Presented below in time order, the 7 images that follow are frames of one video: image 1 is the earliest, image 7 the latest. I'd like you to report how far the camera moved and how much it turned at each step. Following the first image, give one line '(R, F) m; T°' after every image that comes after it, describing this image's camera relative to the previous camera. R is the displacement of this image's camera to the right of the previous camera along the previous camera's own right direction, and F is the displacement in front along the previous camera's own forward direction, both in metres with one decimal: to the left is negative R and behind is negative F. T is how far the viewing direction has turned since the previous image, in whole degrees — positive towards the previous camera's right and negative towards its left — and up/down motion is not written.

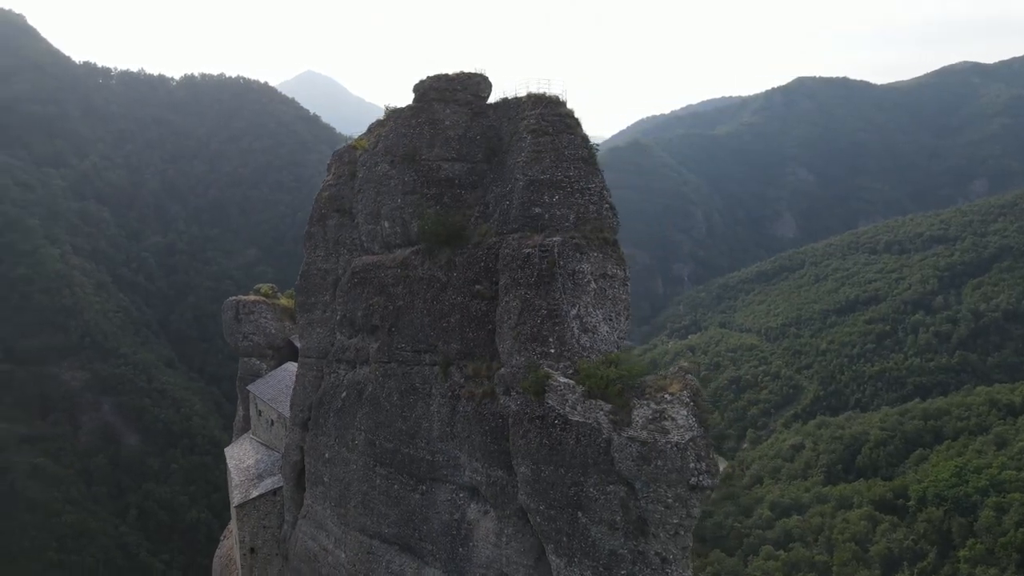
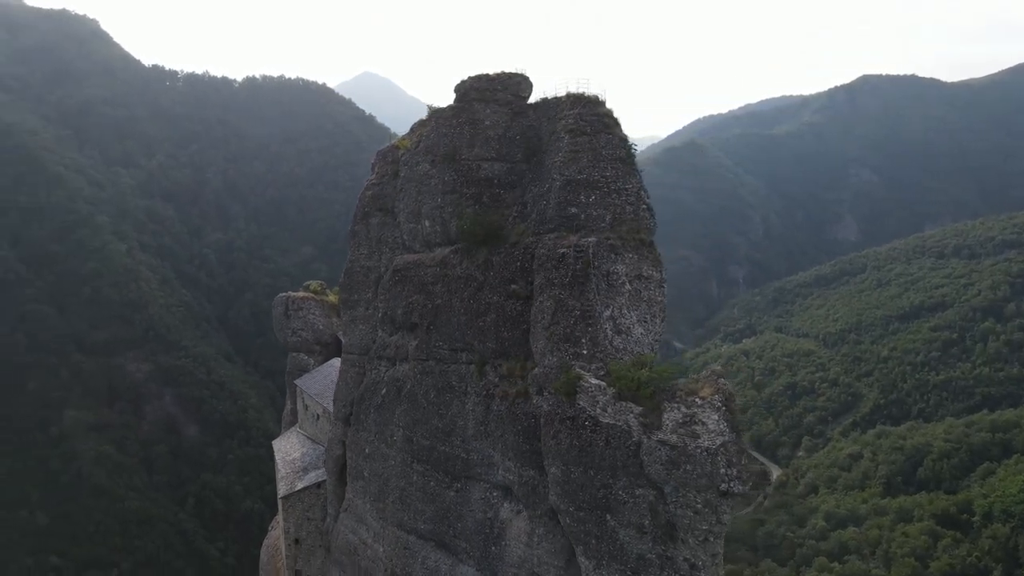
(+0.3, 0.0) m; -4°
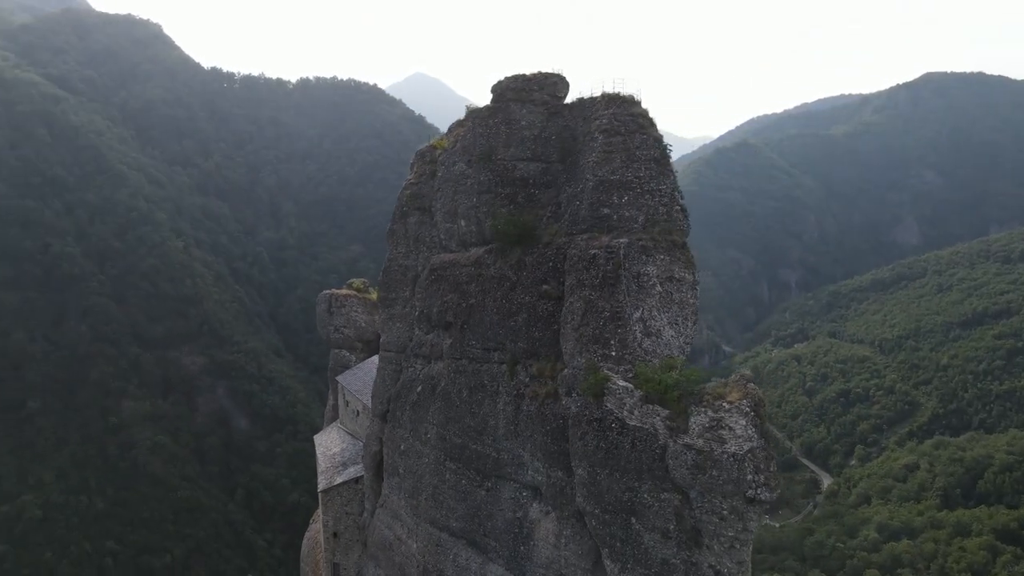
(+0.4, 0.0) m; -4°
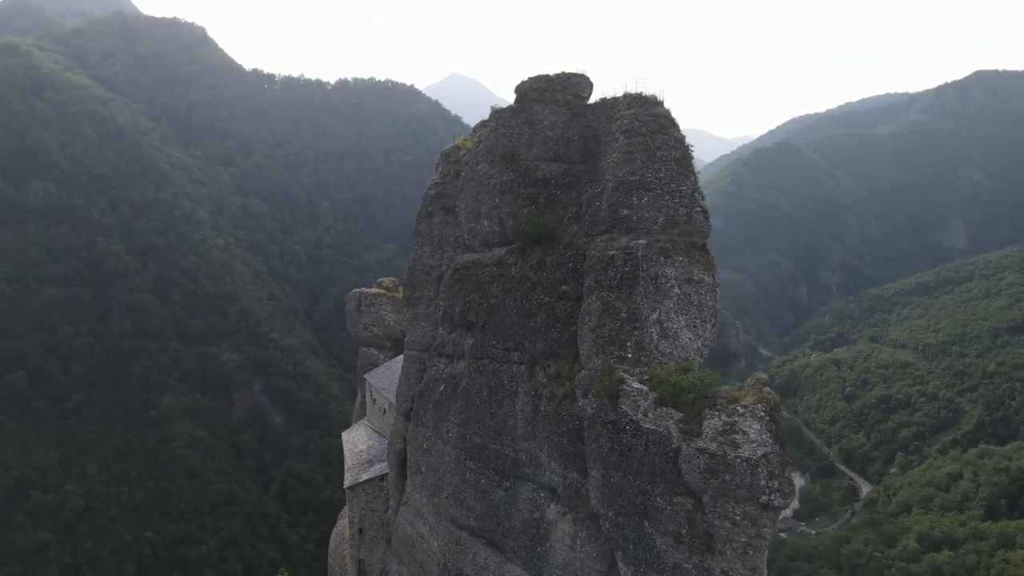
(+0.4, 0.0) m; -3°
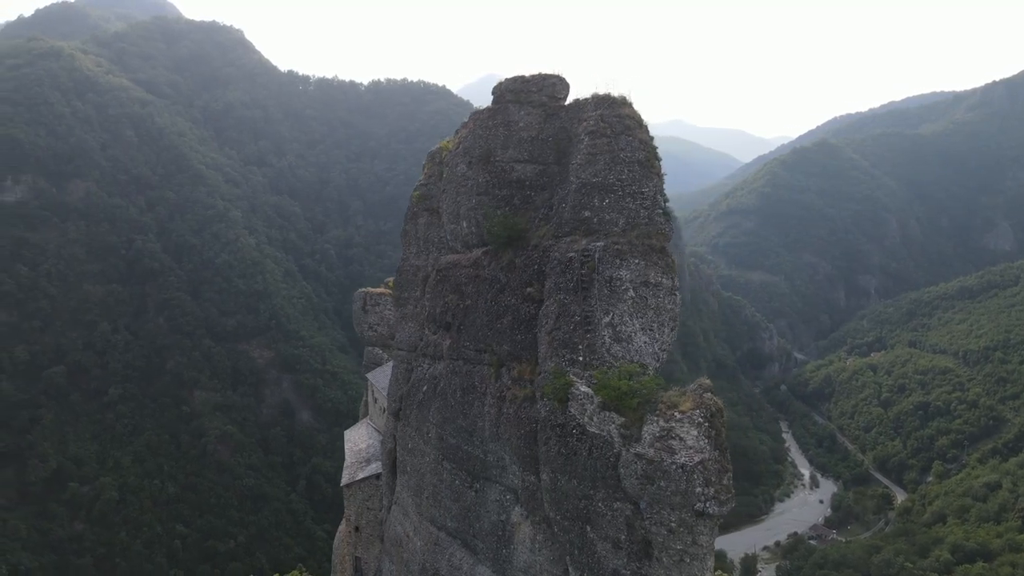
(+1.7, +0.1) m; -2°
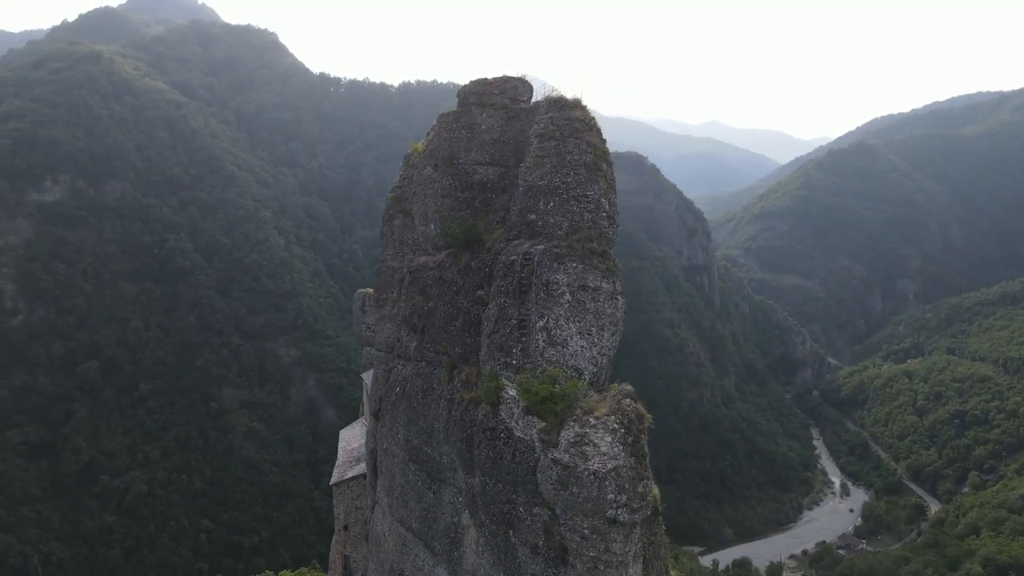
(+2.1, 0.0) m; -1°
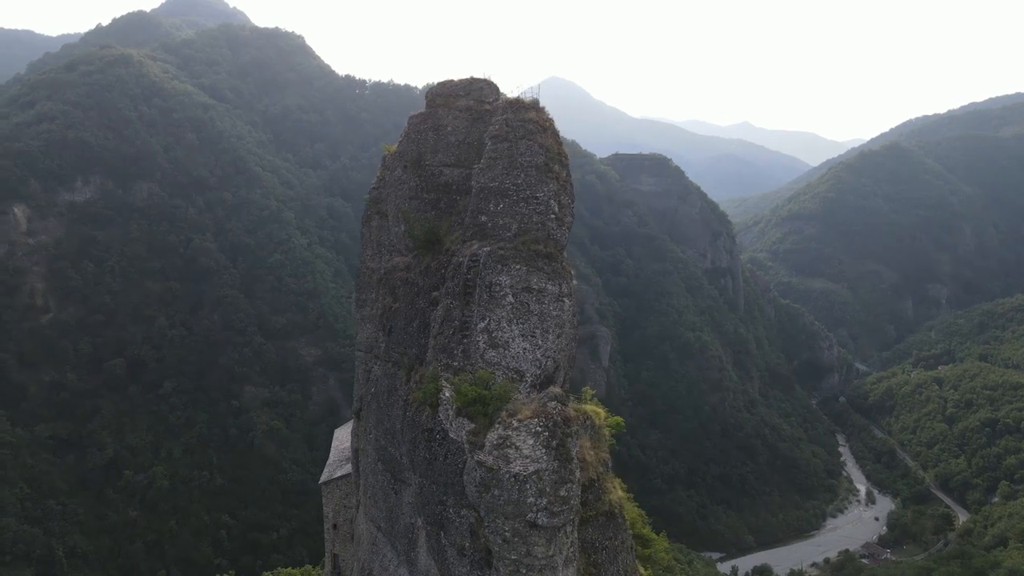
(+1.8, 0.0) m; -1°
